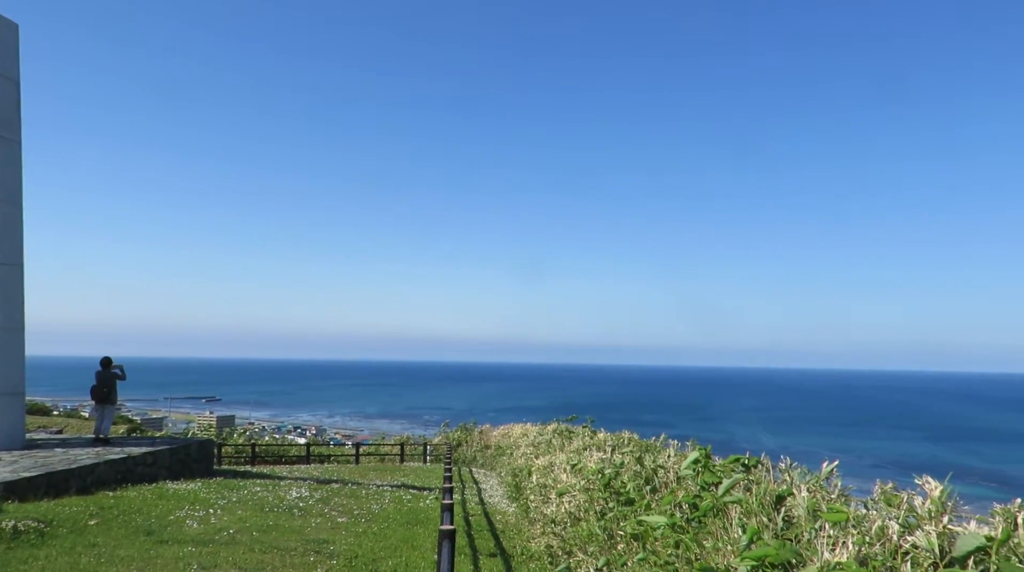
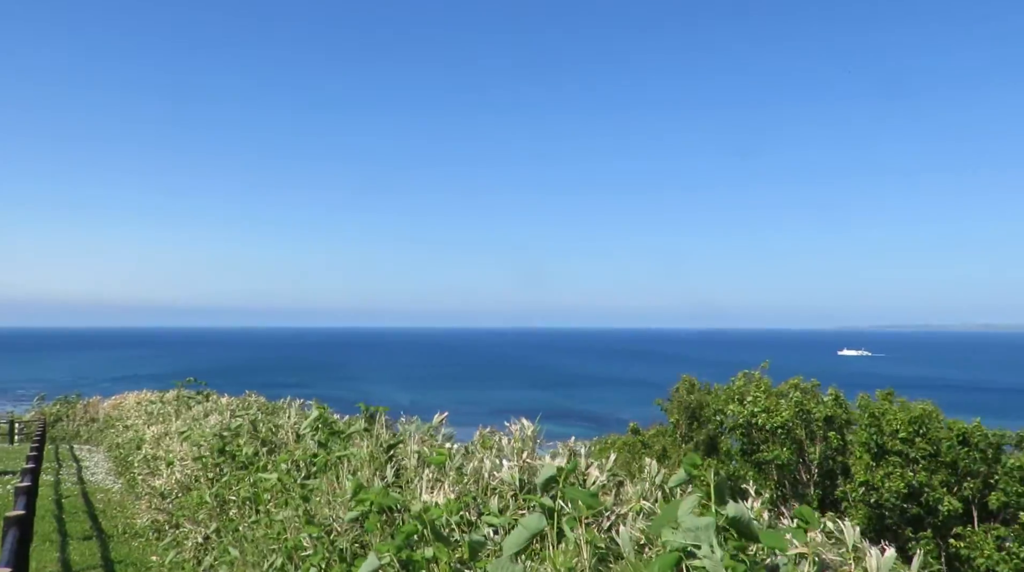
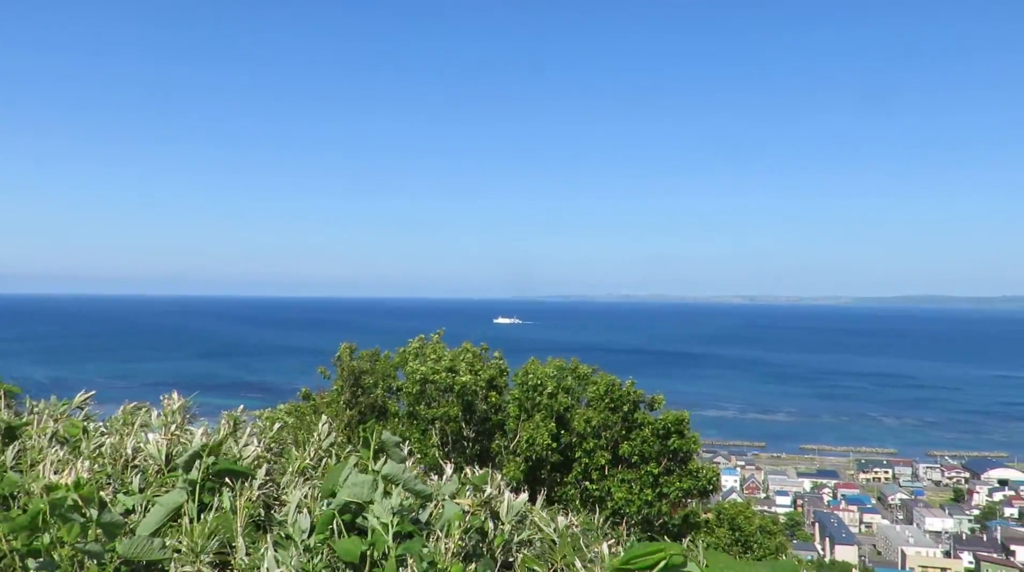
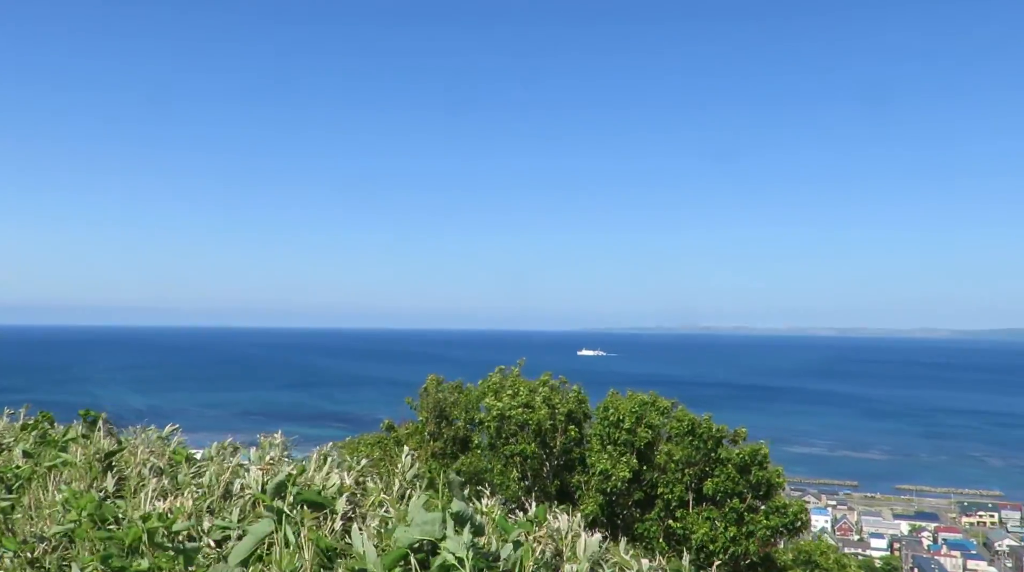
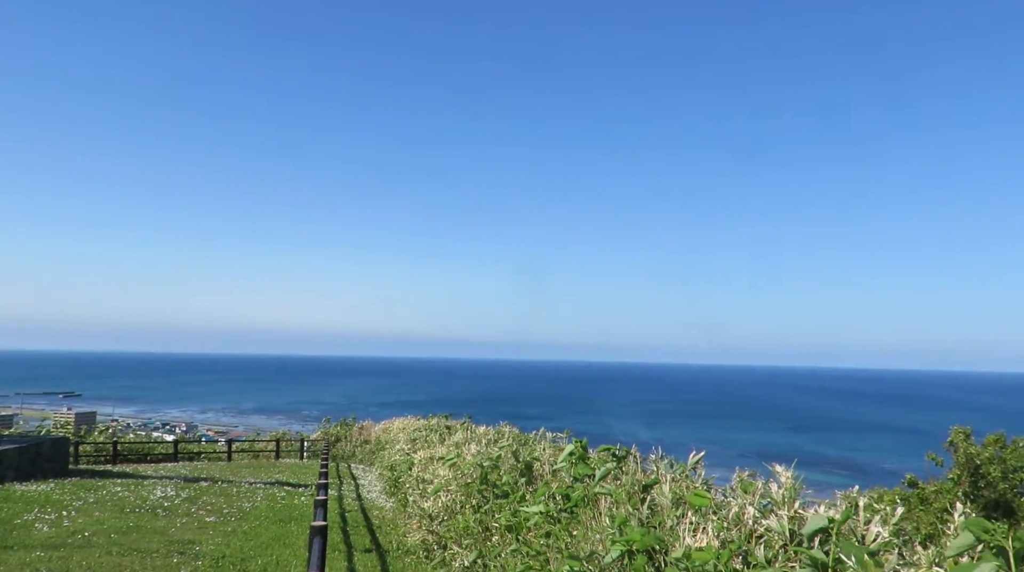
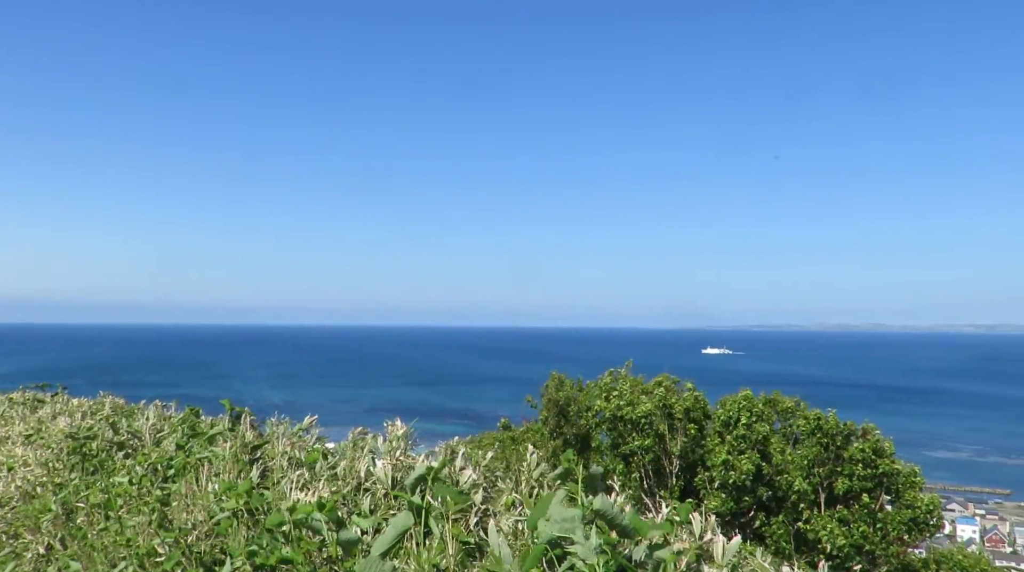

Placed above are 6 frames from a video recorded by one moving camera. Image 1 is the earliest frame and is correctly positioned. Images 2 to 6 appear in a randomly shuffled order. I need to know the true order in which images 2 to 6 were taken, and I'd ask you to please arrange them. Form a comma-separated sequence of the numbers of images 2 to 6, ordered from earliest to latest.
5, 2, 6, 4, 3
